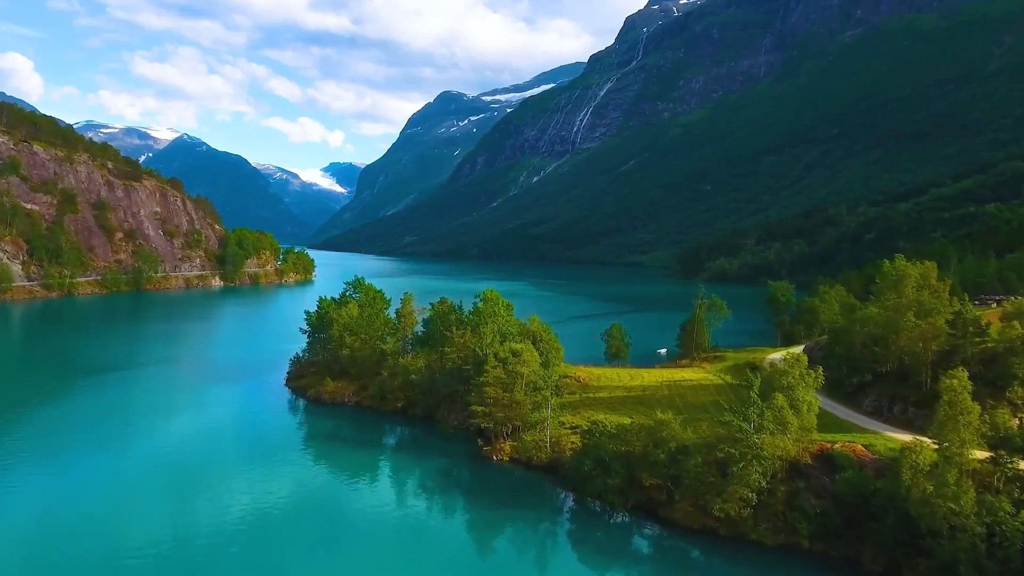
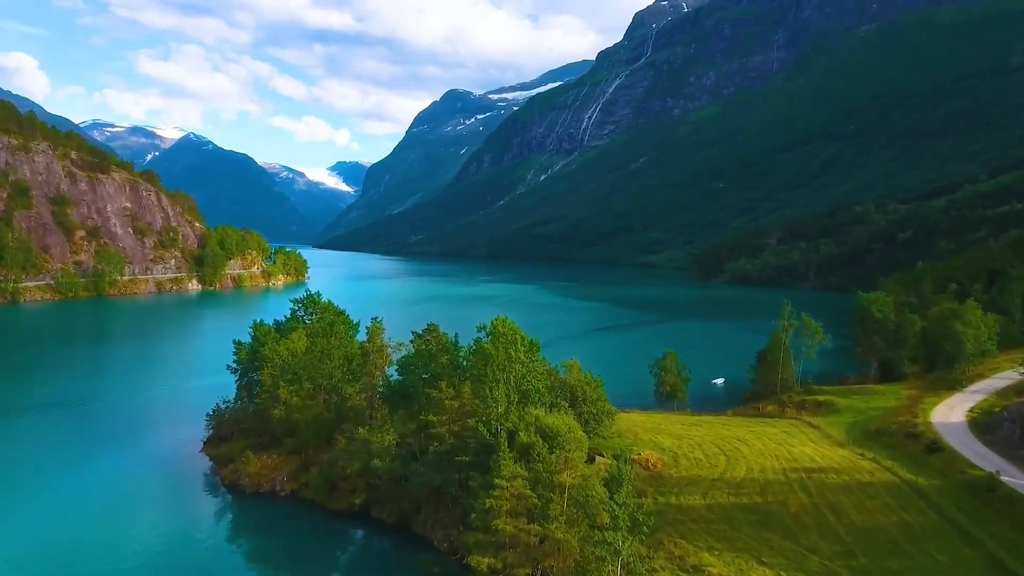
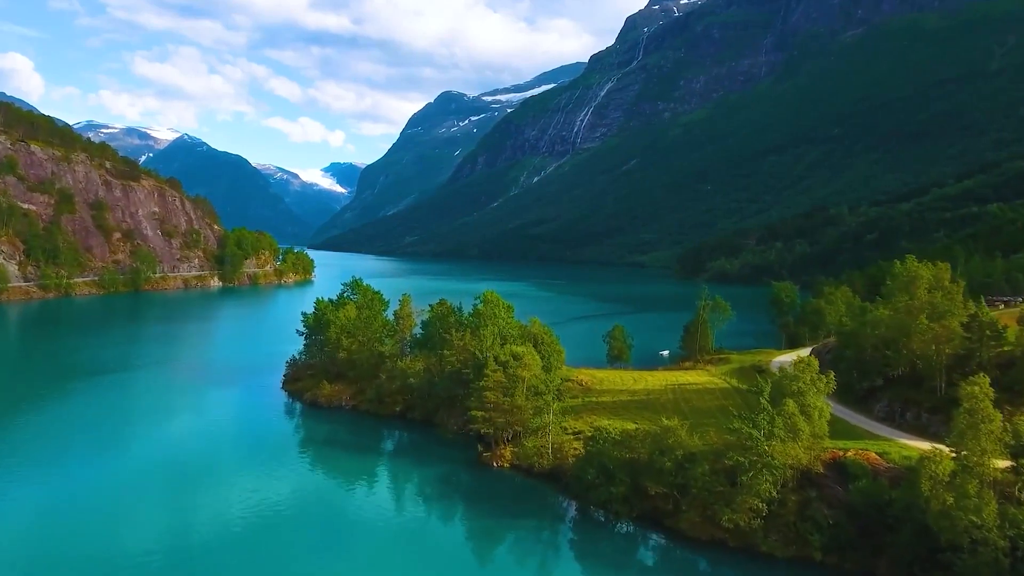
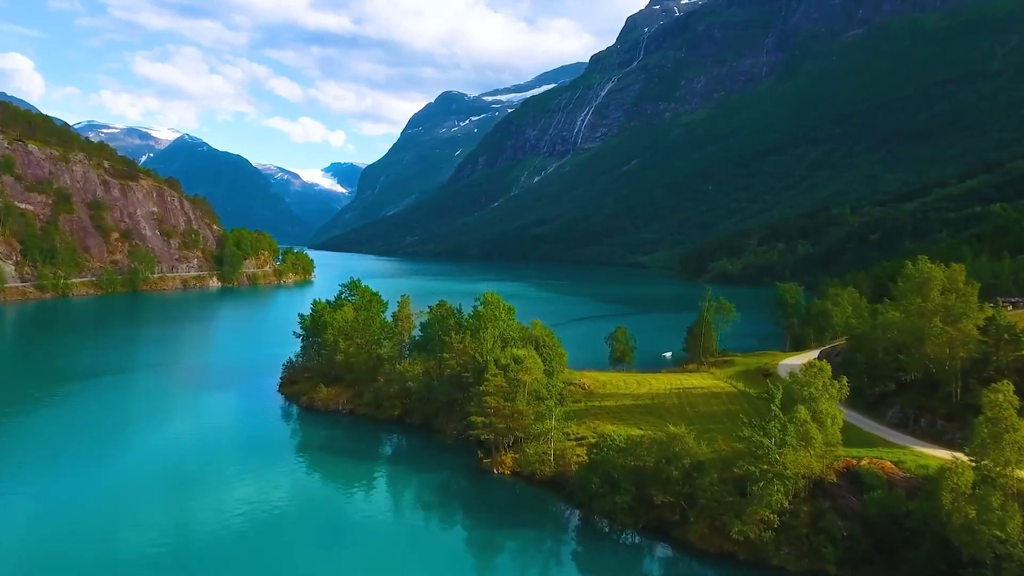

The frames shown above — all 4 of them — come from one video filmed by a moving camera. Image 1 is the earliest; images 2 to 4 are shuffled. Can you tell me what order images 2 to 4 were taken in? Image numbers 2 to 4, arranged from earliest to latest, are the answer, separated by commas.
3, 4, 2
